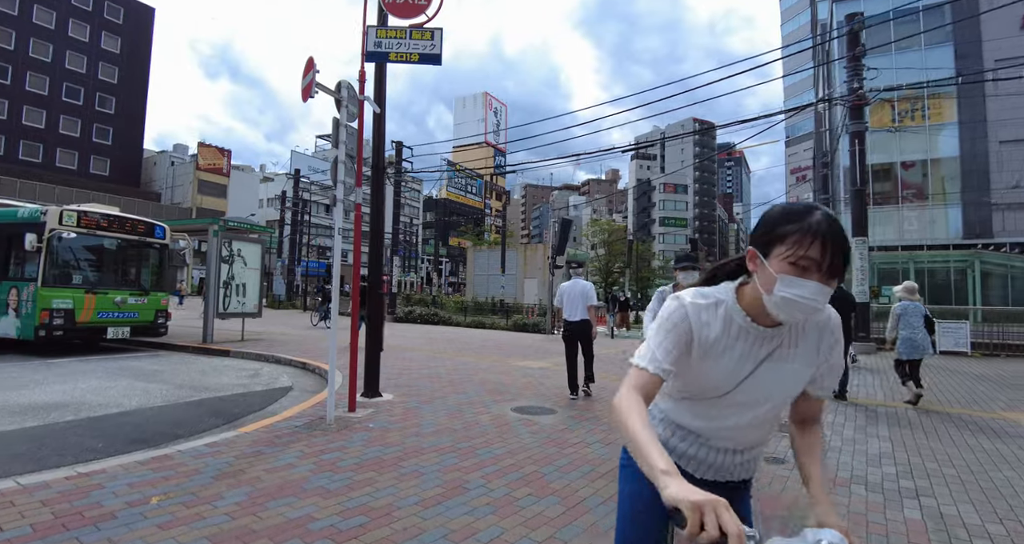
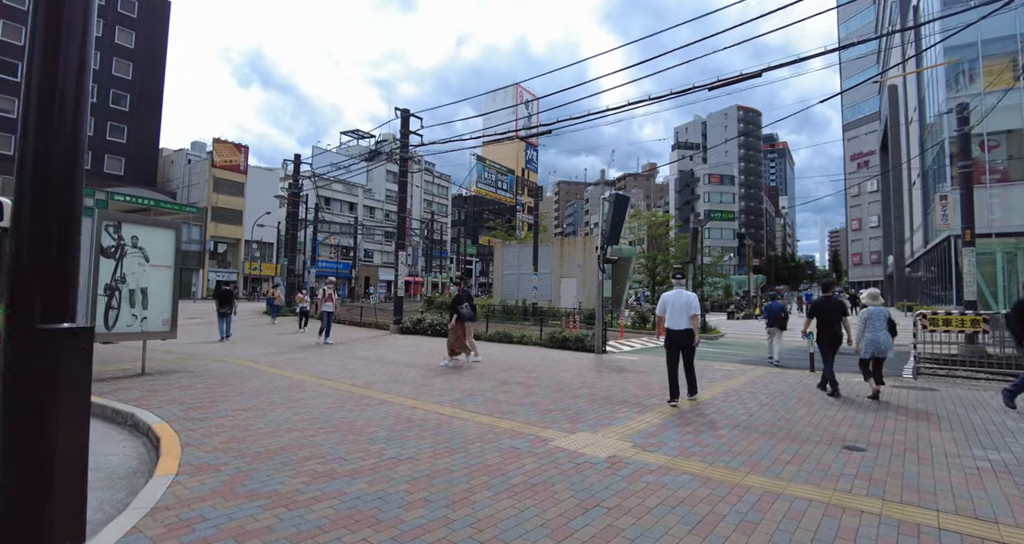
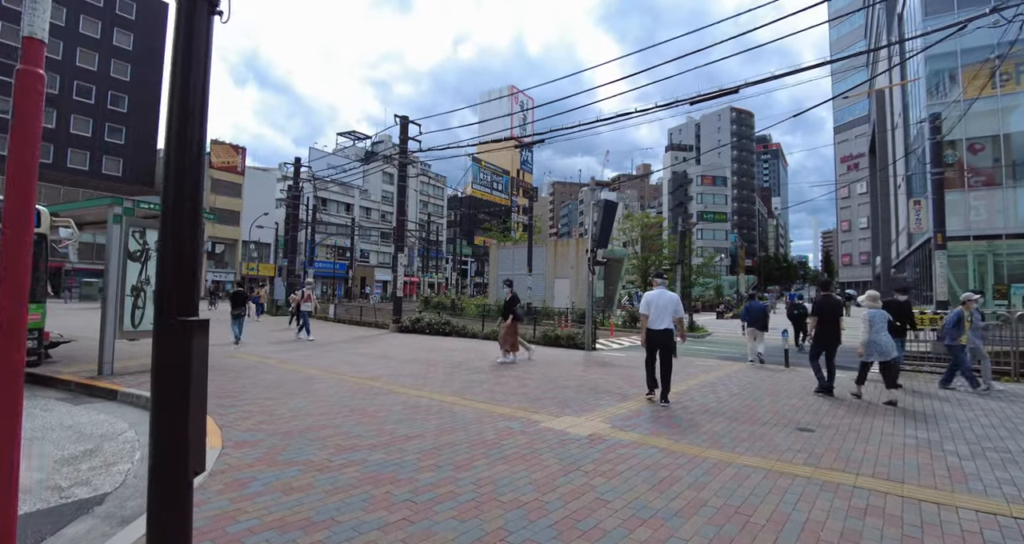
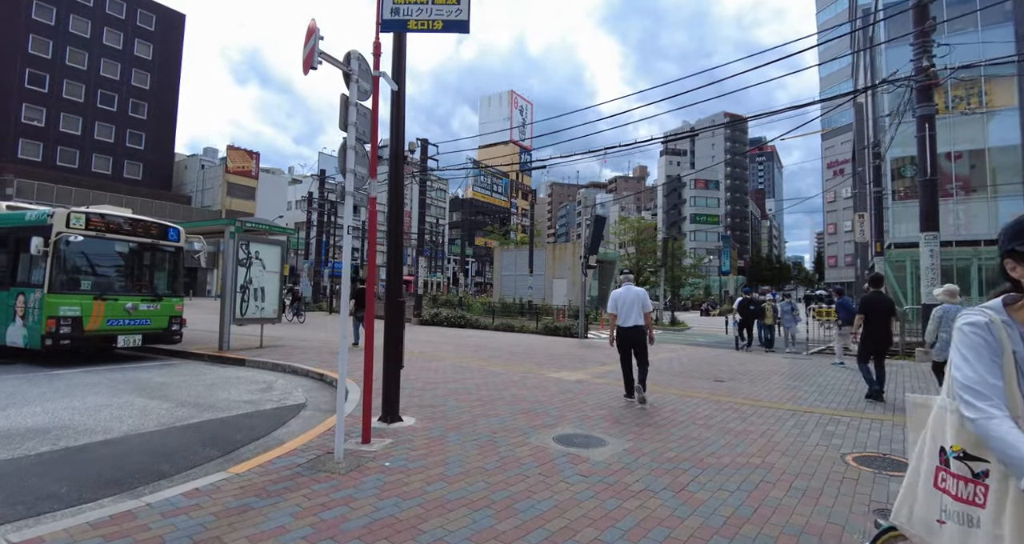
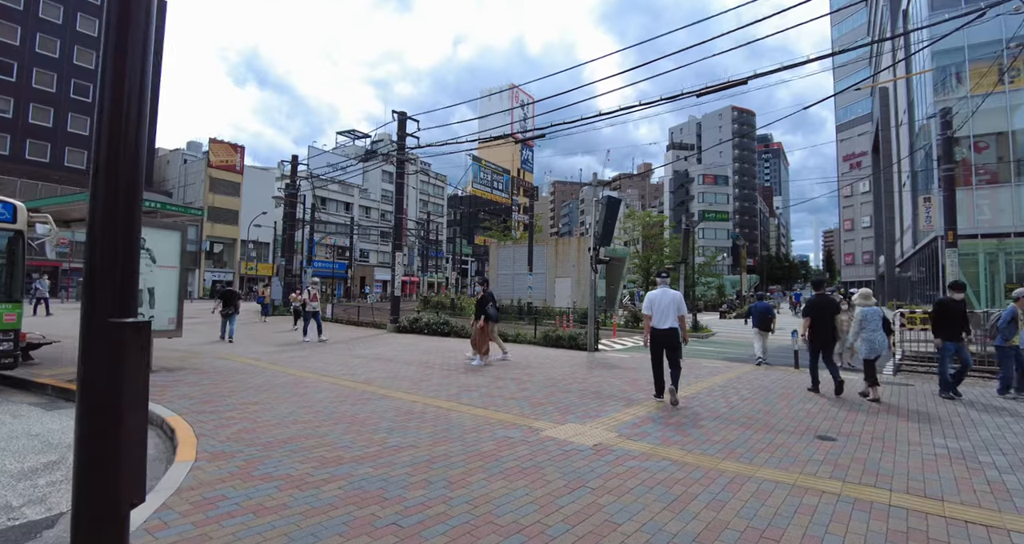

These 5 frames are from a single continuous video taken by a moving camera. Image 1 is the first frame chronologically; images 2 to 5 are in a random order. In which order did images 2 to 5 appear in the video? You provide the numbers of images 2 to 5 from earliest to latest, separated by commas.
4, 3, 5, 2
